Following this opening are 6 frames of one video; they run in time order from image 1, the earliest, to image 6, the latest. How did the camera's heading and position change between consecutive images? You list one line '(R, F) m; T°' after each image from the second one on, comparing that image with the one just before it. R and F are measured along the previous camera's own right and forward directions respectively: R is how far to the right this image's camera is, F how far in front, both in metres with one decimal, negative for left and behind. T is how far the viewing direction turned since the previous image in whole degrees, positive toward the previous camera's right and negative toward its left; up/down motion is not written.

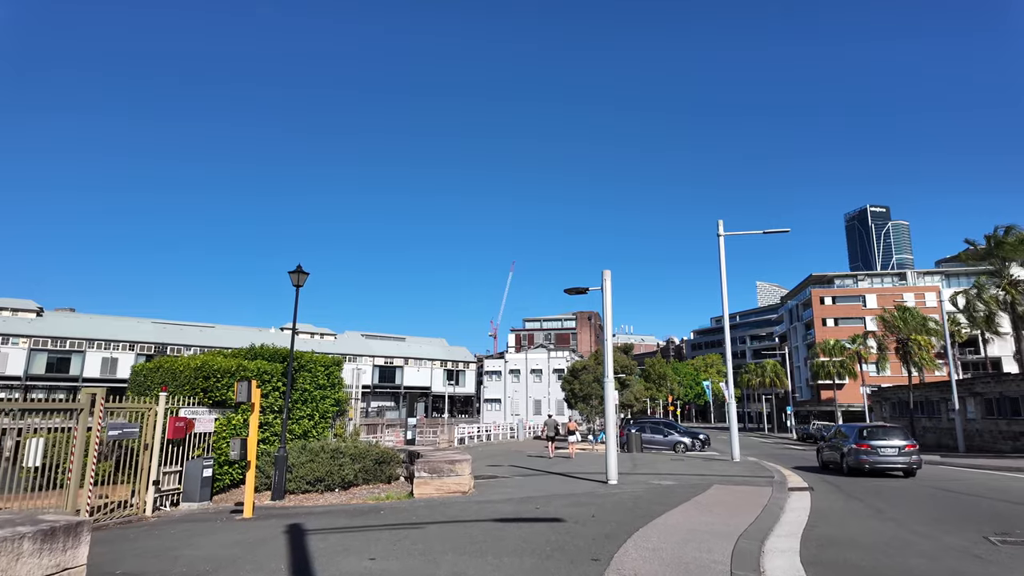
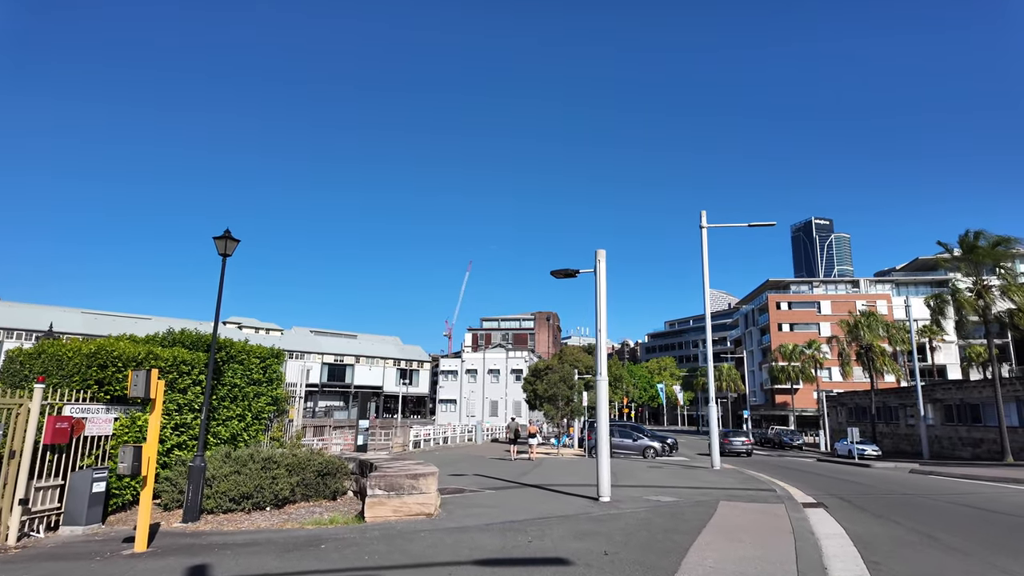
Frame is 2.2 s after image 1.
(-0.4, +2.2) m; +4°
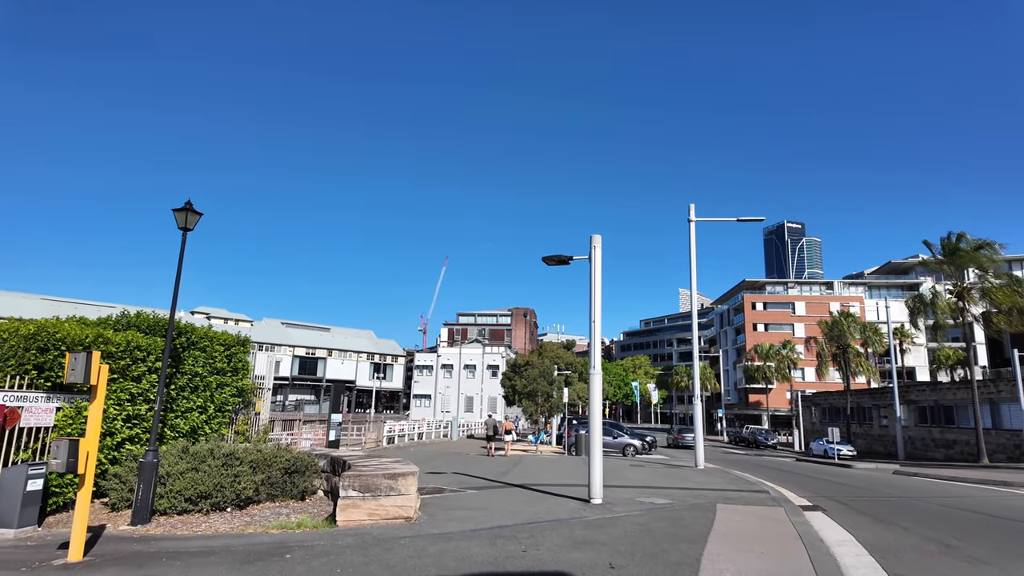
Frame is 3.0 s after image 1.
(-0.2, +0.8) m; +2°
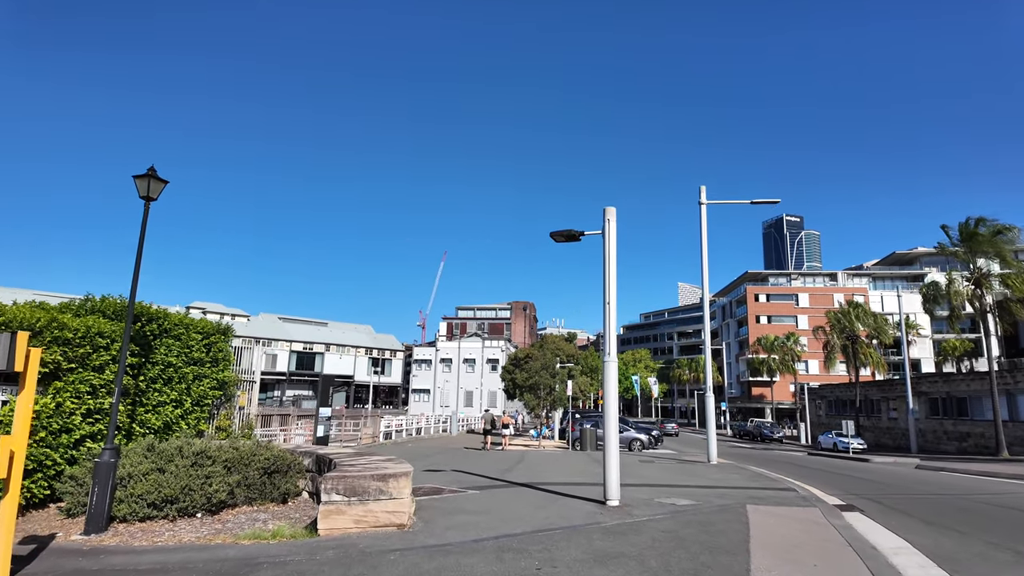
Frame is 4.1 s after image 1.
(-0.1, +1.1) m; 0°
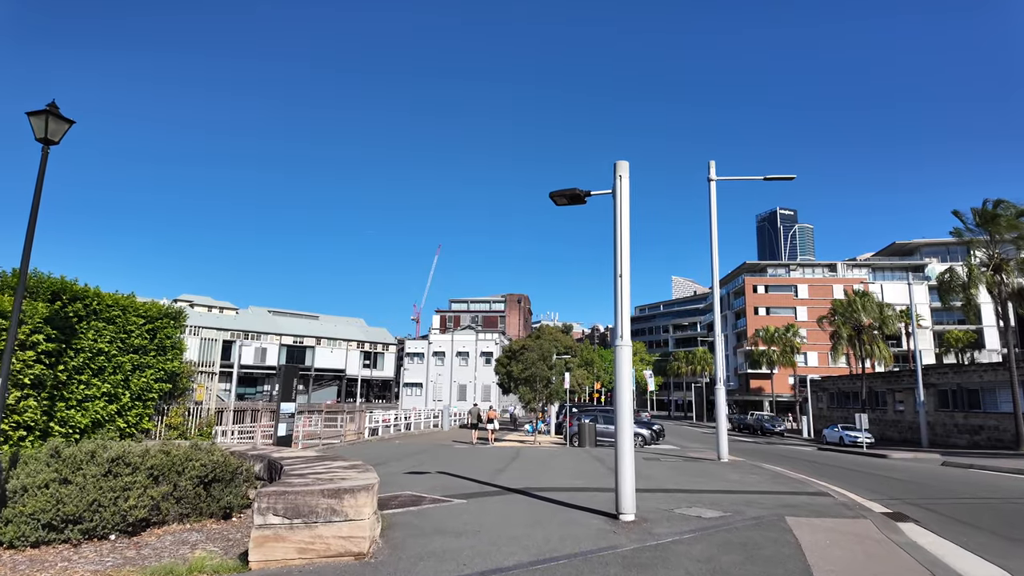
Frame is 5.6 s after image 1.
(0.0, +1.7) m; +1°
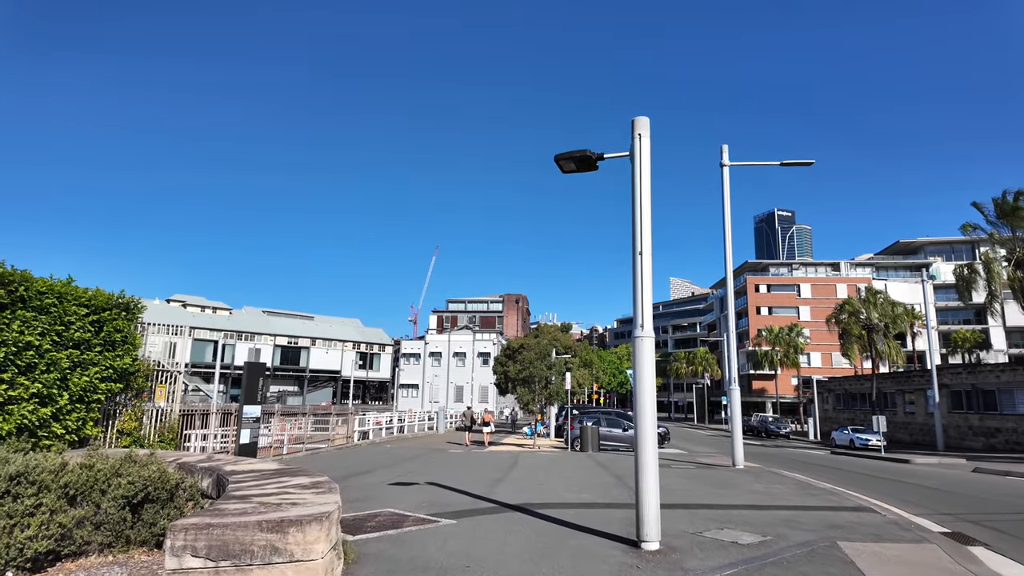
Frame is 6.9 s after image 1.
(0.0, +1.3) m; 0°
